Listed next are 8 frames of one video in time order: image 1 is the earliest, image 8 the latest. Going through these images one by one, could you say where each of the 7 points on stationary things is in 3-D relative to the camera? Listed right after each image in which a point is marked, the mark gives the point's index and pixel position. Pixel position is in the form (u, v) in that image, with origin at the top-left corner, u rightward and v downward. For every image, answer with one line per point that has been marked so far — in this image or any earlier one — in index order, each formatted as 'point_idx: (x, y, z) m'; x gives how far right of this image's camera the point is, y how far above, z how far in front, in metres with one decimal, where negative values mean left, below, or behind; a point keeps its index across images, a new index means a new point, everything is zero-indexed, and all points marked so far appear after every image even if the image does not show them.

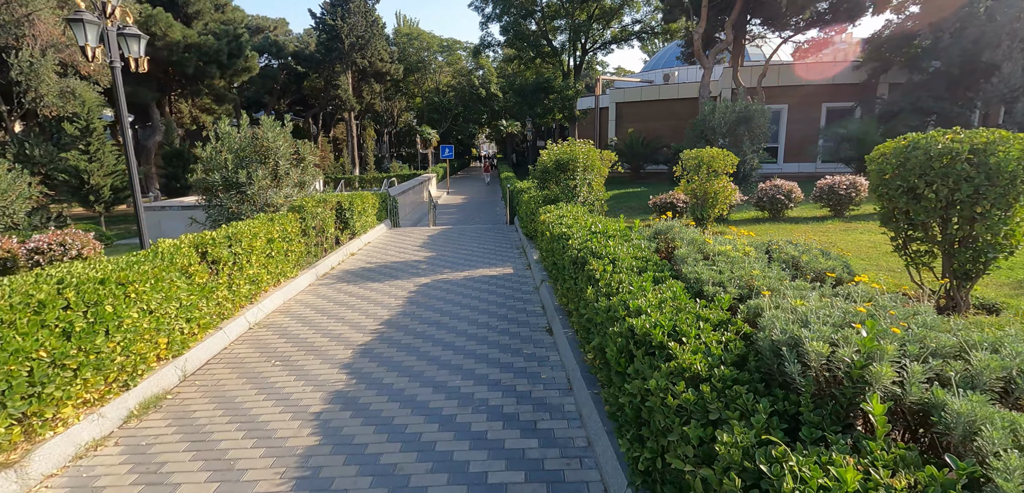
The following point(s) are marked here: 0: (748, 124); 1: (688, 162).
0: (+5.4, +2.8, +12.4) m
1: (+2.7, +1.3, +8.2) m
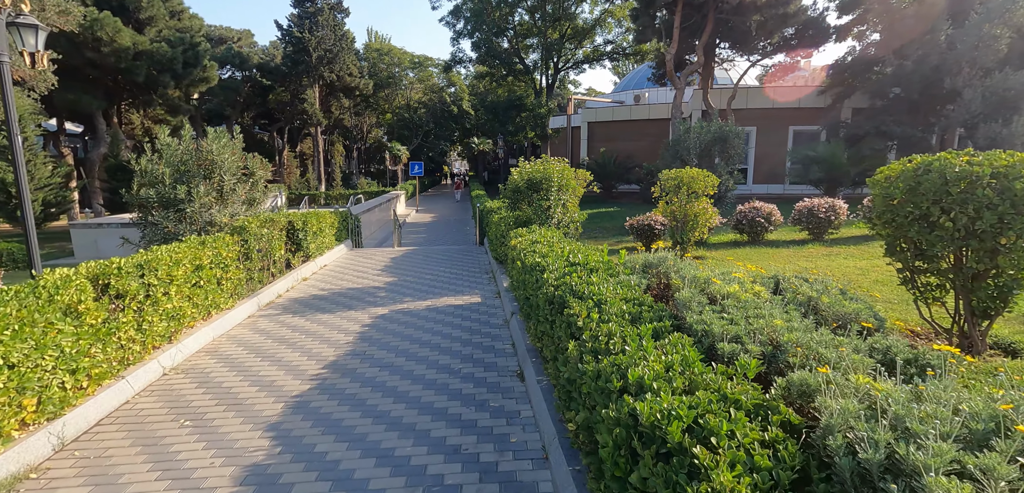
0: (+4.8, +2.3, +12.1) m
1: (+2.3, +0.9, +7.8) m
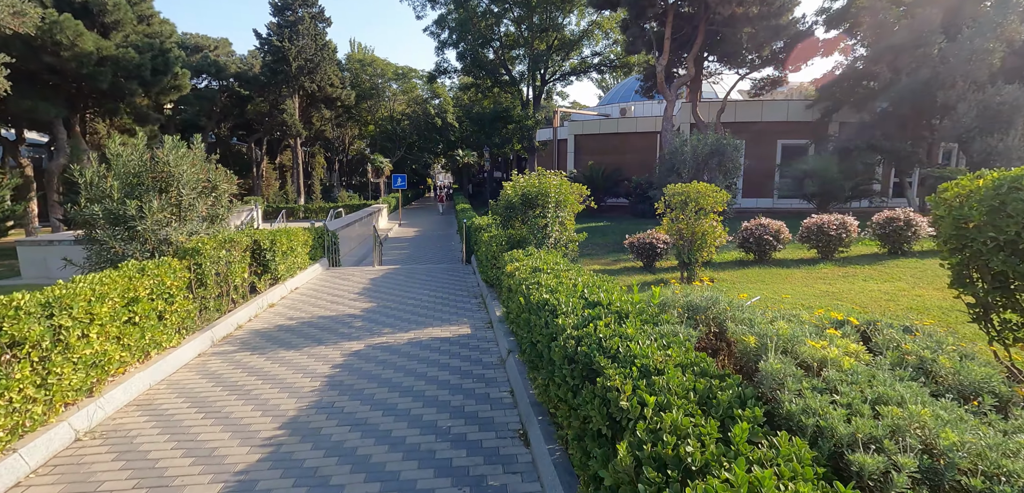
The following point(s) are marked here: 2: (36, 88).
0: (+4.5, +1.9, +11.6) m
1: (+2.2, +0.7, +7.2) m
2: (-13.0, +4.3, +14.6) m
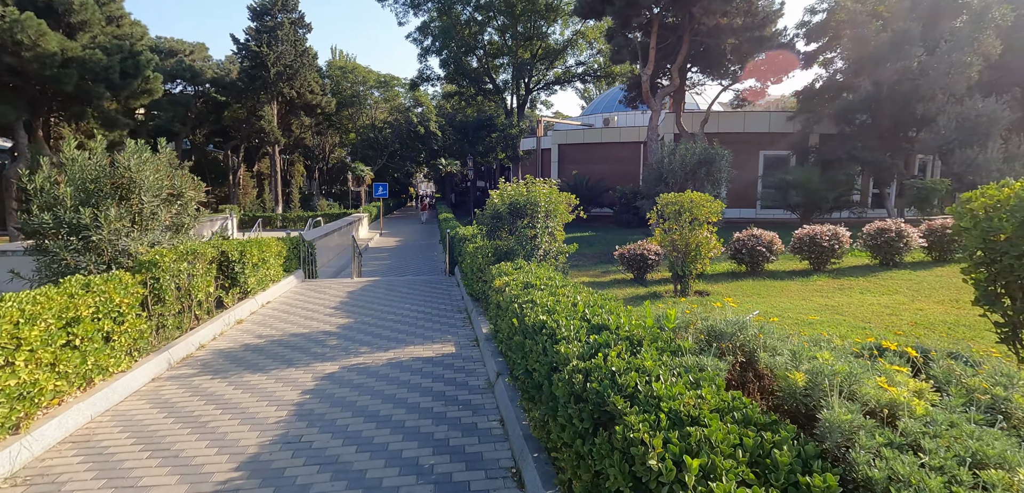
0: (+4.2, +1.7, +11.4) m
1: (+2.0, +0.5, +6.9) m
2: (-13.4, +4.1, +13.8) m
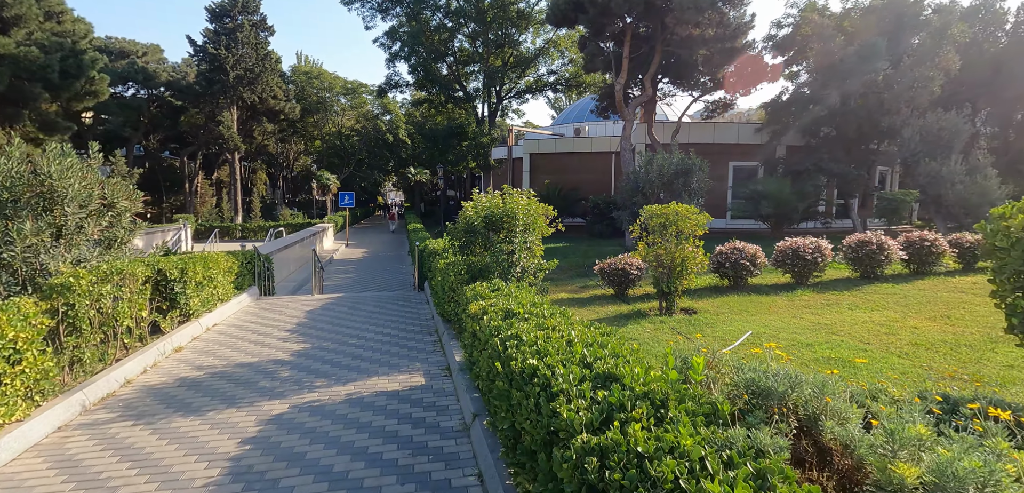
0: (+3.6, +1.4, +11.2) m
1: (+1.7, +0.3, +6.5) m
2: (-14.1, +3.7, +12.6) m
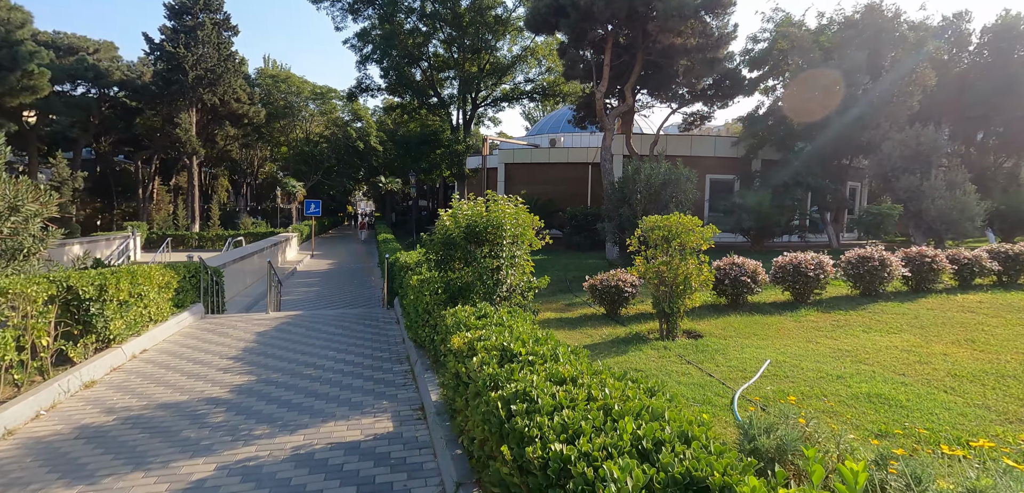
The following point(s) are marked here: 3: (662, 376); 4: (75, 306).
0: (+3.2, +1.1, +10.6) m
1: (+1.5, +0.2, +5.8) m
2: (-14.5, +3.6, +11.2) m
3: (+1.2, -1.1, +4.4) m
4: (-3.8, -0.5, +4.7) m
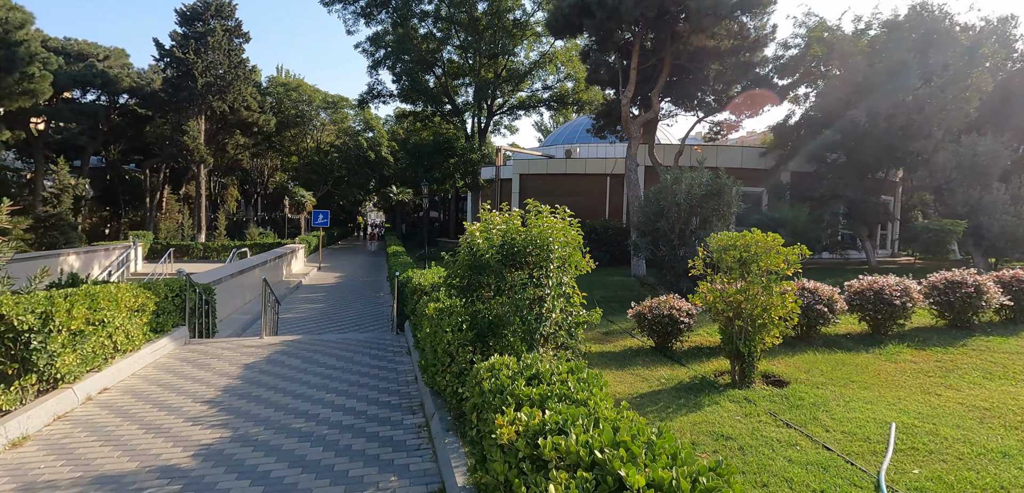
0: (+3.6, +0.8, +9.5) m
1: (+1.8, -0.1, +4.7) m
2: (-14.1, +3.4, +10.4) m
3: (+1.5, -1.2, +3.3) m
4: (-3.5, -0.7, +3.7) m
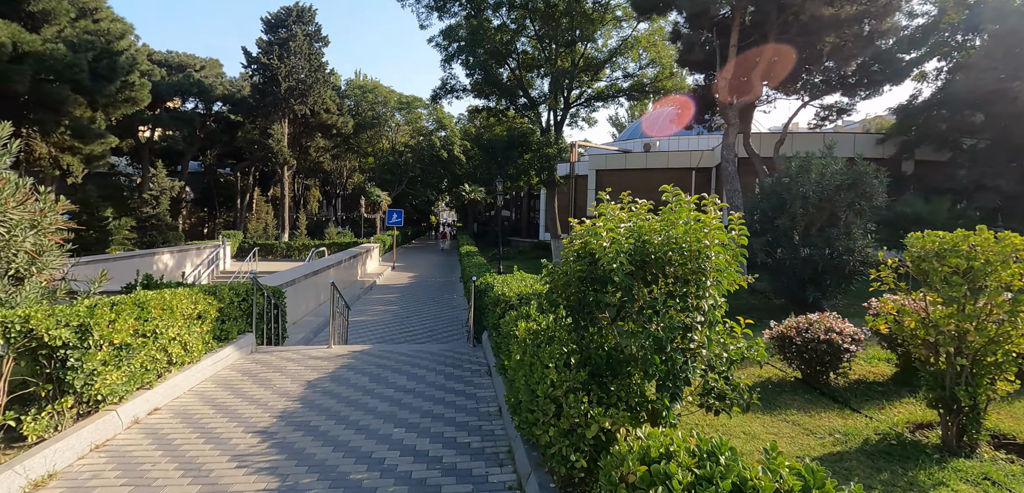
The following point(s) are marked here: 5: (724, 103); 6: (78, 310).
0: (+5.0, +0.8, +7.9) m
1: (+2.6, -0.1, +3.4) m
2: (-12.4, +3.4, +11.1) m
3: (+2.1, -1.3, +2.0) m
4: (-2.8, -0.7, +3.0) m
5: (+5.6, +3.7, +14.2) m
6: (-2.8, -0.4, +3.1) m
